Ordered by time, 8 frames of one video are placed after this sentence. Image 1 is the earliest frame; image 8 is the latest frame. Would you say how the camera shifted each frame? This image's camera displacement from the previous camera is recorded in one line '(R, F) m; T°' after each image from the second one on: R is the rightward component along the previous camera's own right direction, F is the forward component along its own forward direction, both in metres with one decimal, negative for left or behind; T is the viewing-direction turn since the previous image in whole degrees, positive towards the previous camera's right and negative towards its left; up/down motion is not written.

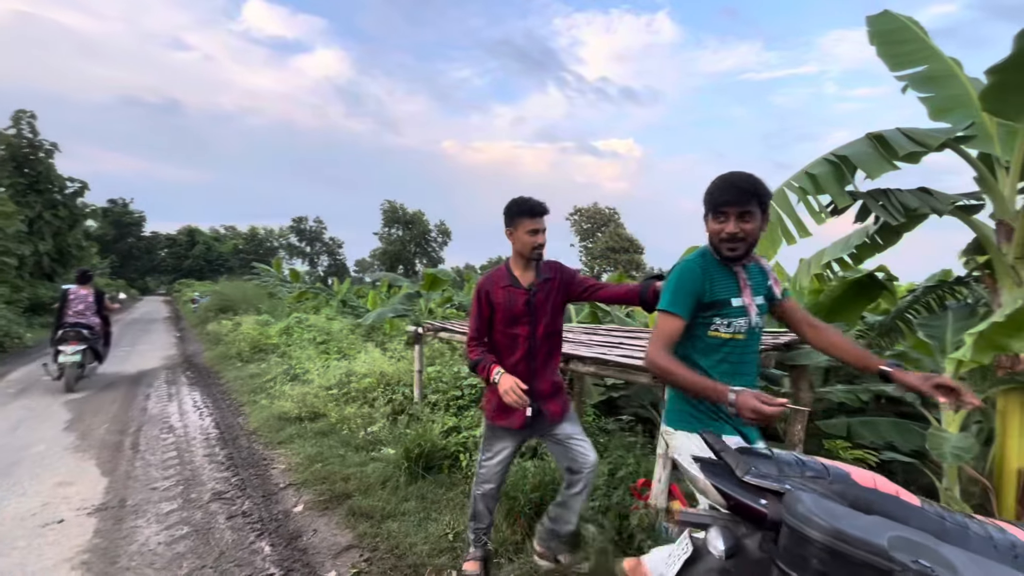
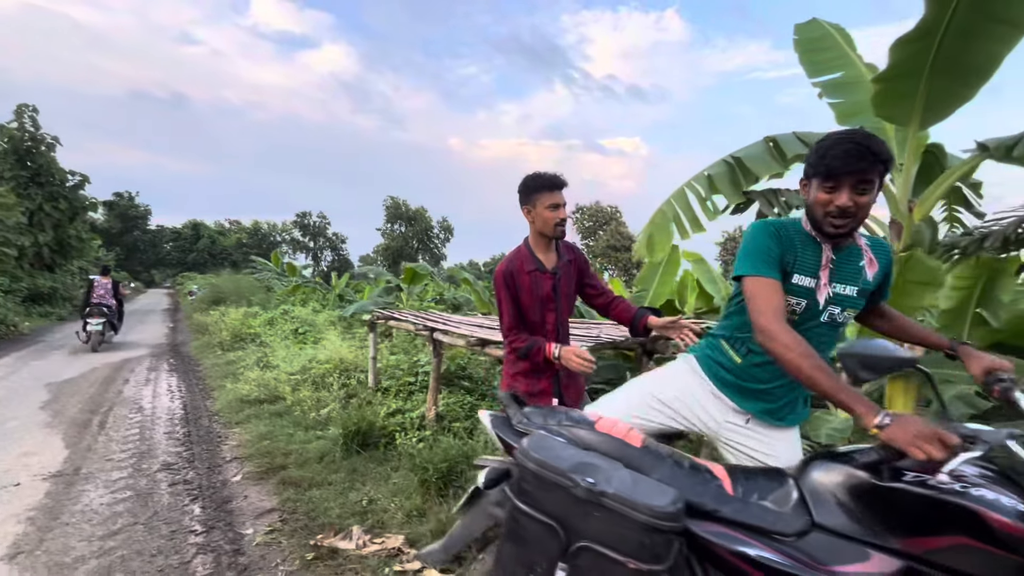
(+0.6, -0.3) m; -1°
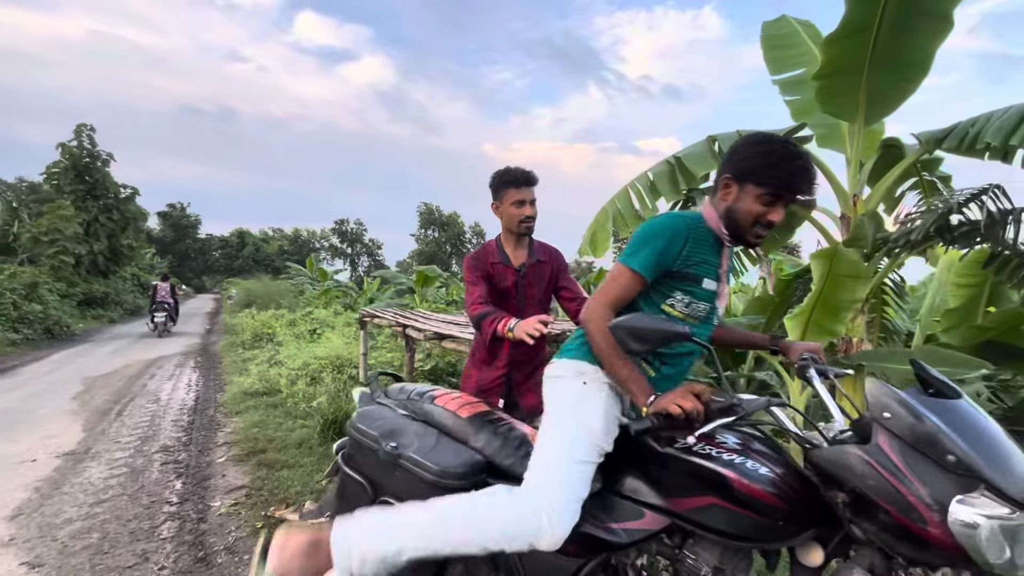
(+0.7, -0.2) m; -4°
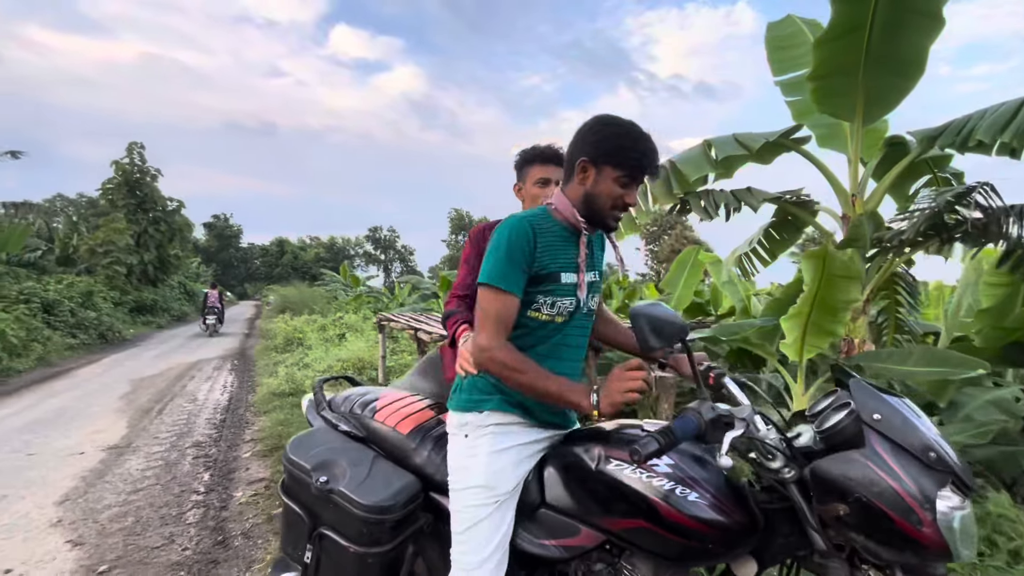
(+0.3, -0.1) m; -4°
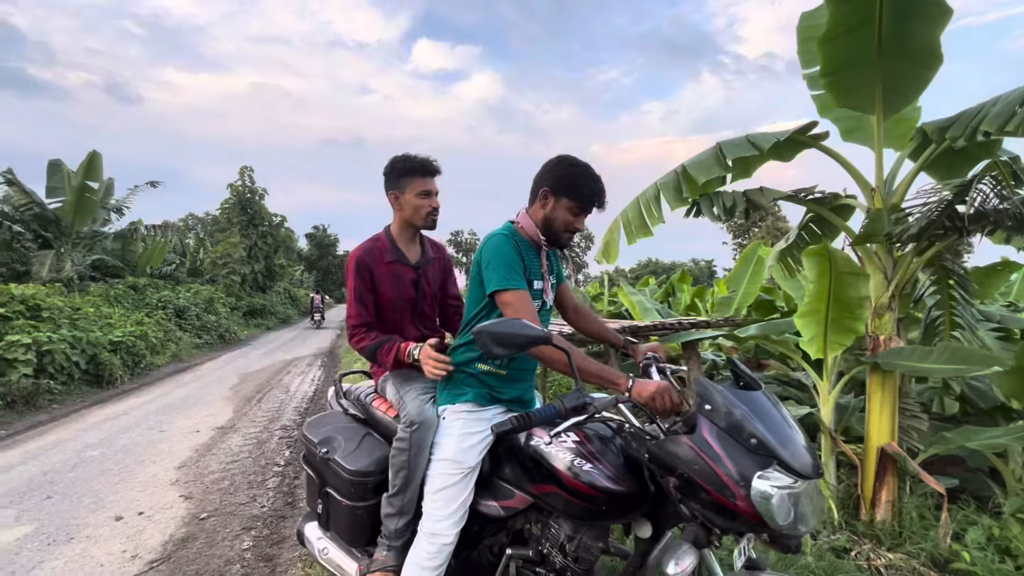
(+0.5, -0.3) m; -10°
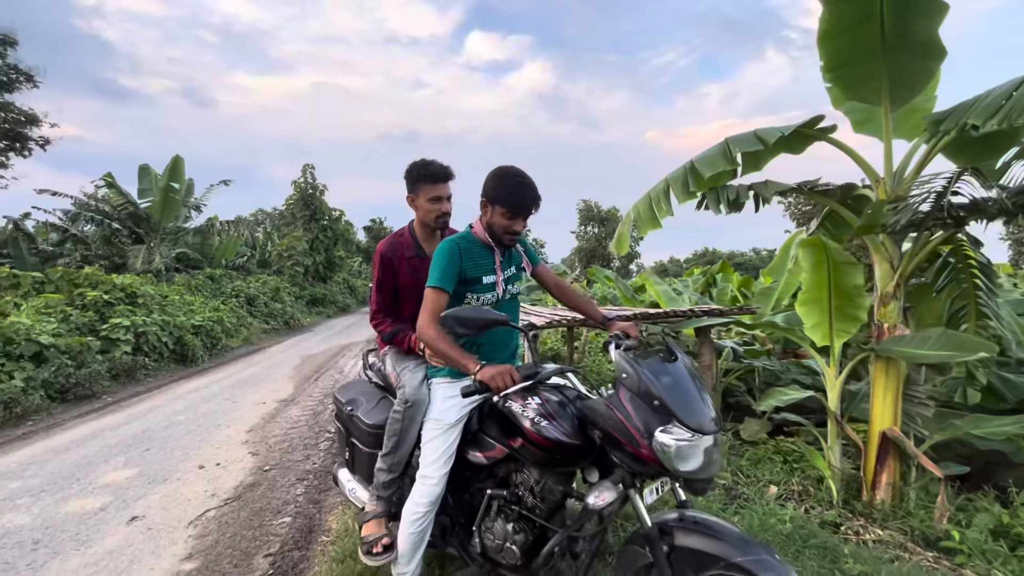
(+0.3, -0.4) m; -6°
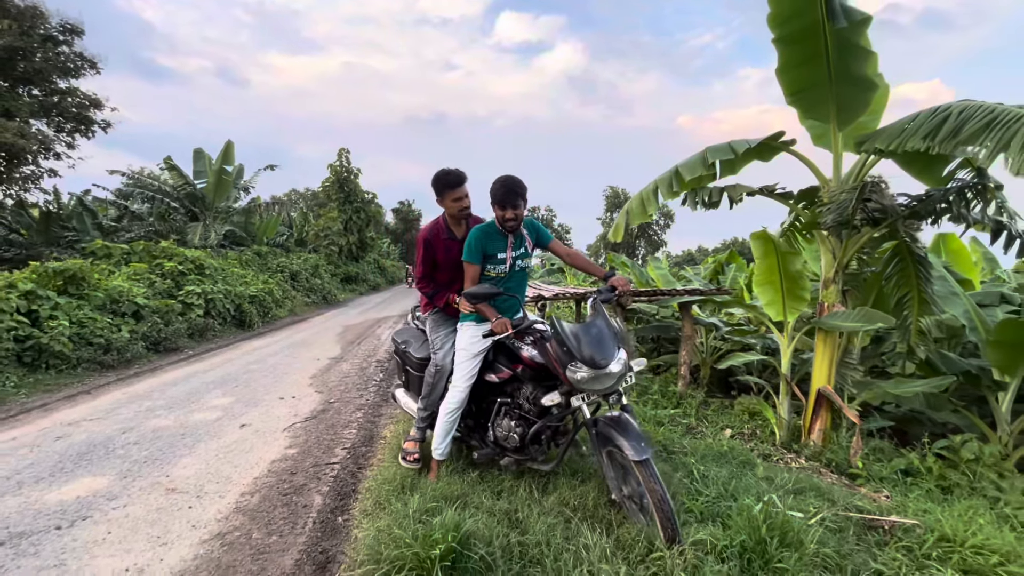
(+0.1, -1.0) m; -3°
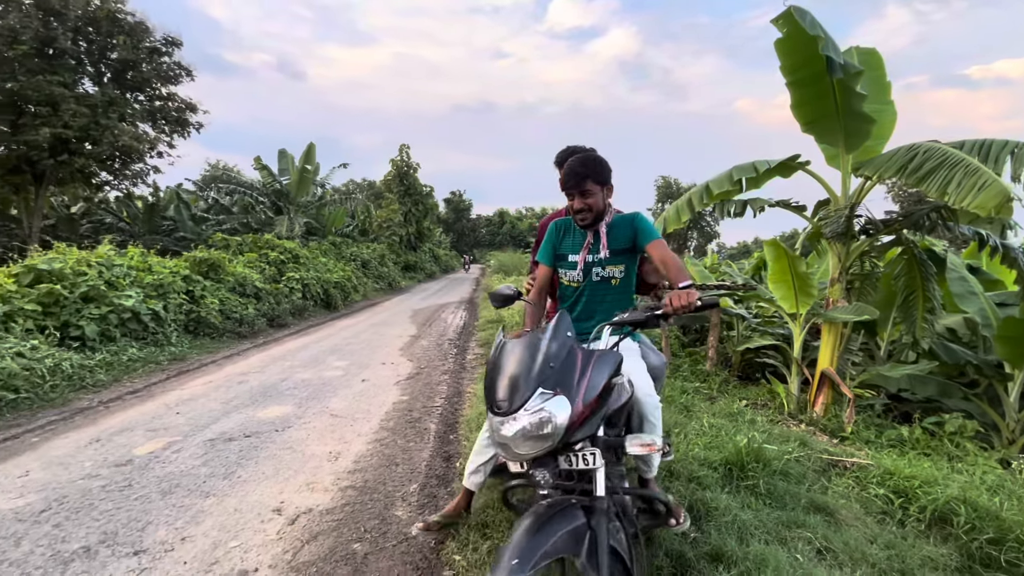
(-0.1, -1.2) m; -6°
